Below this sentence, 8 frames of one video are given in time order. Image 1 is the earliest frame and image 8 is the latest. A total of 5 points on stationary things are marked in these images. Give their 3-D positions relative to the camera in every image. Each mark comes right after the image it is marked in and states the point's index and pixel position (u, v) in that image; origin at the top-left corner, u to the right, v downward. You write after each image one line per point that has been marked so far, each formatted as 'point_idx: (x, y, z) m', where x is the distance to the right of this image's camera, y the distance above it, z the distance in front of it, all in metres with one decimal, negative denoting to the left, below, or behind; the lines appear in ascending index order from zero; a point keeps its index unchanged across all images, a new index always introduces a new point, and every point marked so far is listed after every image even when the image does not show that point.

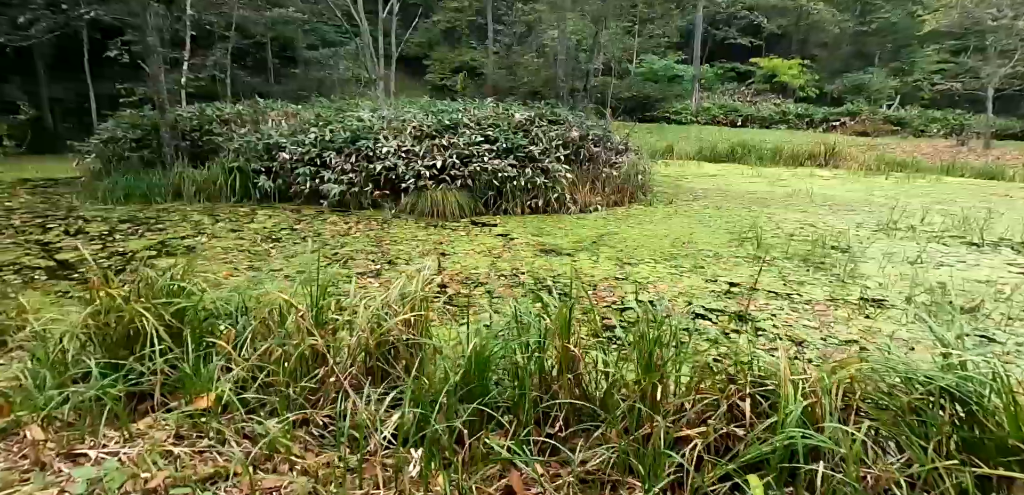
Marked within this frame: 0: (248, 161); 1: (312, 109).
0: (-3.0, +1.0, +7.0) m
1: (-2.7, +1.8, +8.1) m
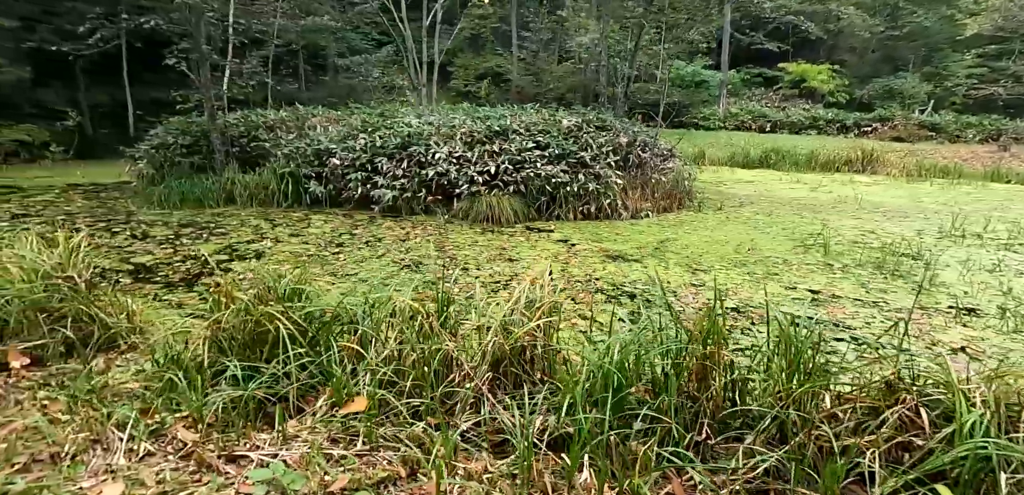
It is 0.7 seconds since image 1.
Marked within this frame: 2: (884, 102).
0: (-2.4, +0.9, +7.0) m
1: (-2.1, +1.8, +8.2) m
2: (+11.1, +4.4, +18.2) m
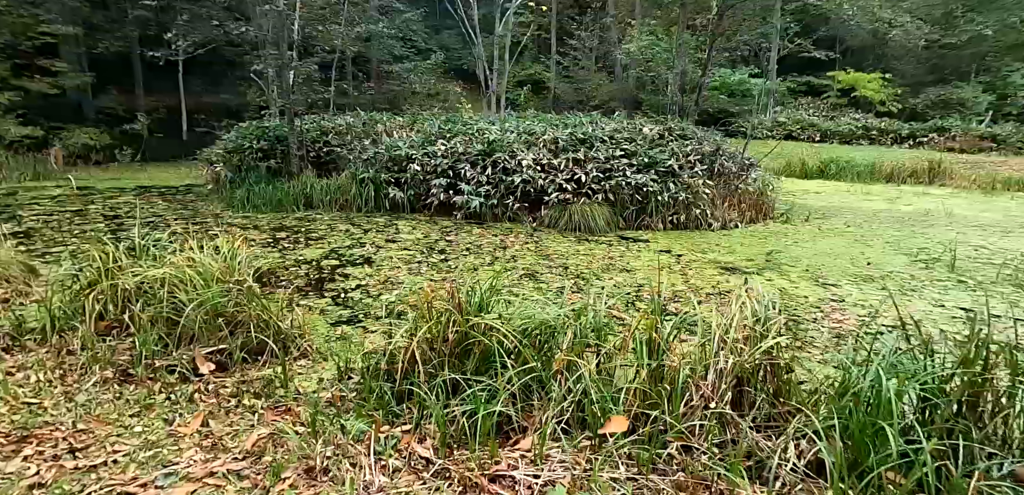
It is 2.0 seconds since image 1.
0: (-1.6, +0.9, +7.1) m
1: (-1.2, +1.7, +8.2) m
2: (+12.5, +4.0, +17.7) m
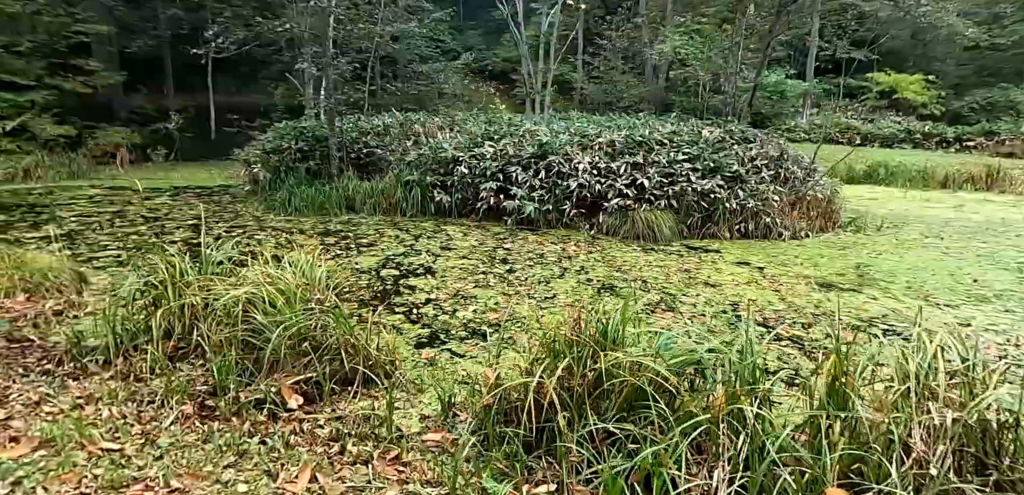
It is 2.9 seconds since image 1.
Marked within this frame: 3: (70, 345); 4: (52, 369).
0: (-1.0, +0.8, +6.8) m
1: (-0.6, +1.6, +8.0) m
2: (+13.4, +3.7, +17.1) m
3: (-1.9, -0.4, +2.6) m
4: (-1.8, -0.5, +2.4) m
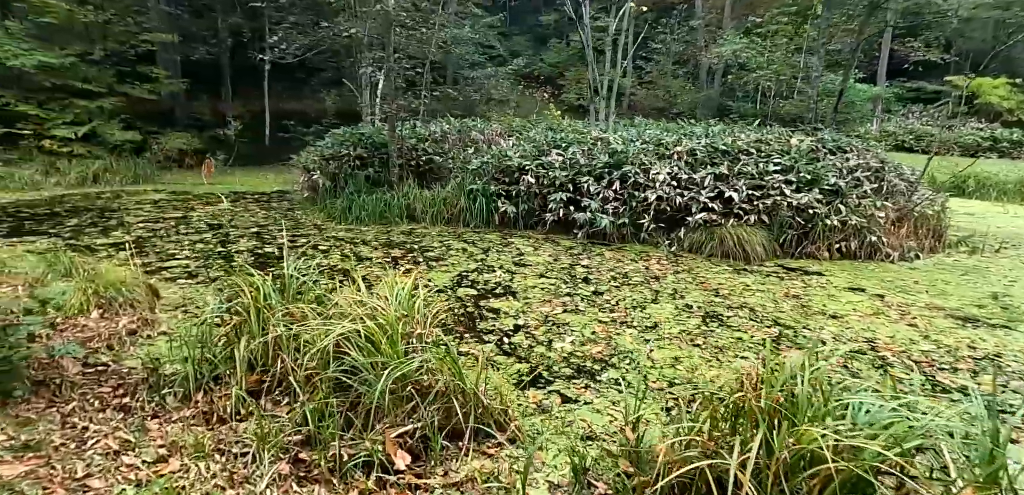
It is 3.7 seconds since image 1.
0: (-0.3, +0.7, +6.6) m
1: (+0.2, +1.5, +7.7) m
2: (+14.8, +3.3, +15.9) m
3: (-1.5, -0.5, +2.4) m
4: (-1.4, -0.6, +2.2) m
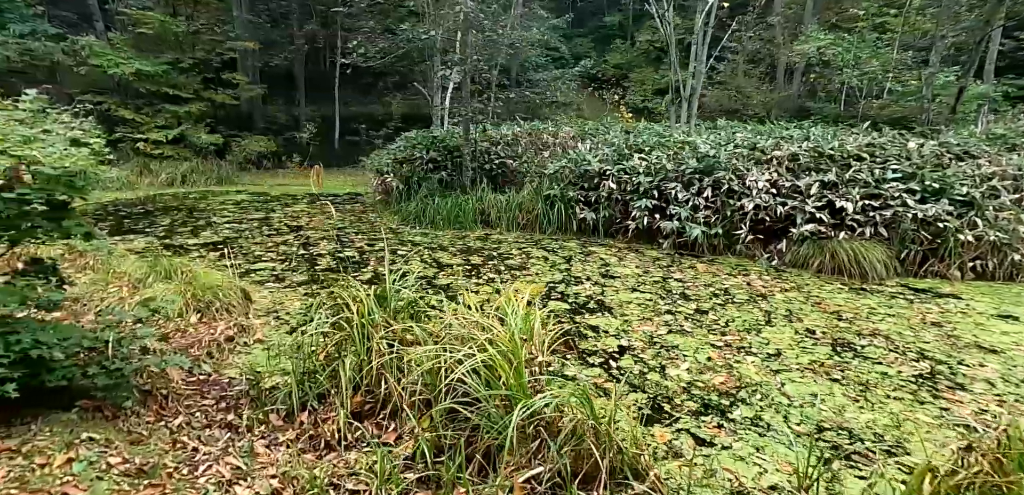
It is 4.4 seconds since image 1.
0: (+0.6, +0.6, +6.4) m
1: (+1.2, +1.4, +7.4) m
2: (+16.6, +2.9, +14.1) m
3: (-1.0, -0.5, +2.4) m
4: (-1.0, -0.6, +2.1) m
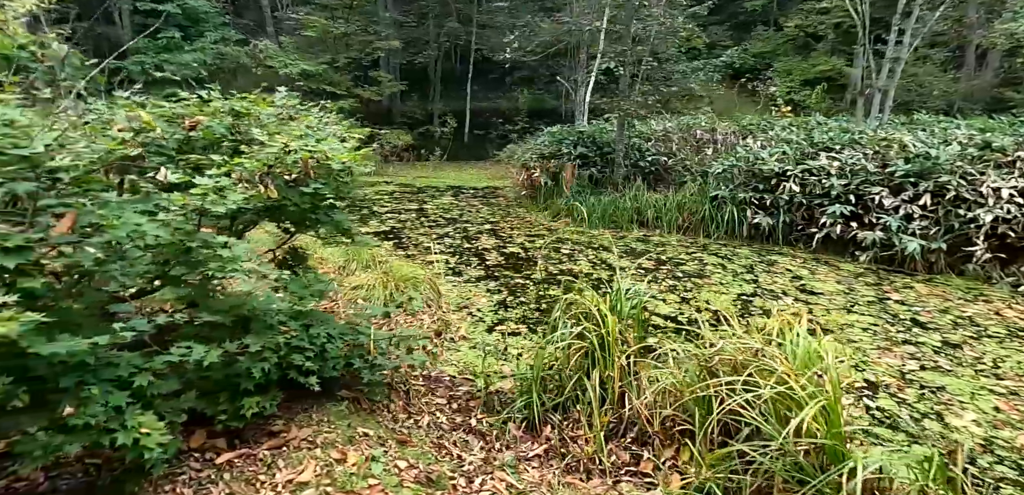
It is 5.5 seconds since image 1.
0: (+2.4, +0.5, +5.9) m
1: (+3.2, +1.2, +6.8) m
2: (+19.7, +2.0, +10.1) m
3: (-0.1, -0.5, +2.3) m
4: (-0.1, -0.6, +2.1) m
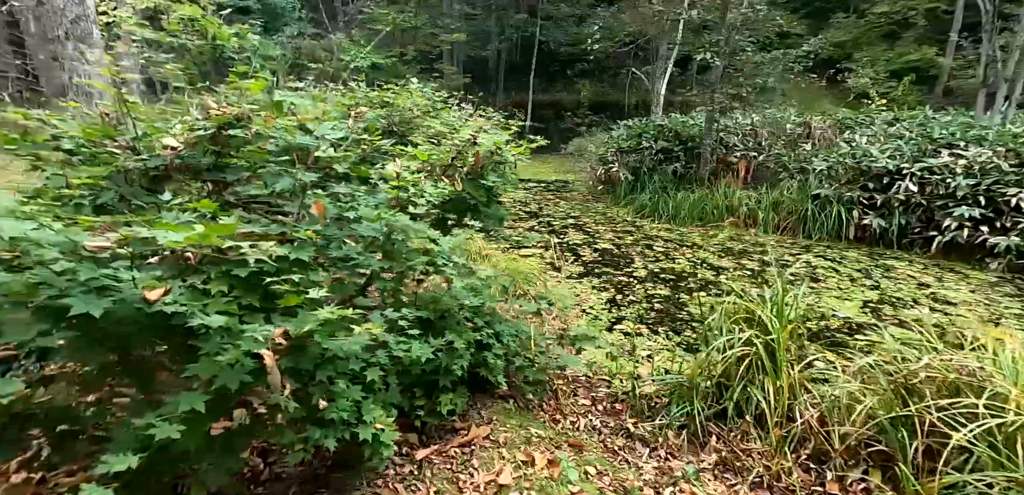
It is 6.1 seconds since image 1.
0: (+3.3, +0.5, +5.5) m
1: (+4.3, +1.2, +6.3) m
2: (+21.0, +1.5, +7.9) m
3: (+0.4, -0.5, +2.3) m
4: (+0.4, -0.6, +2.0) m
